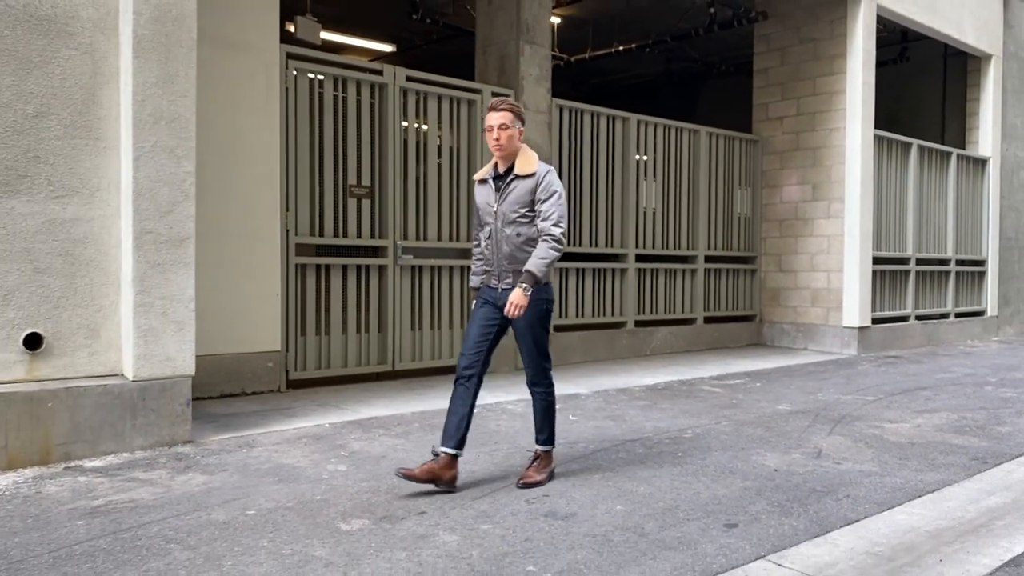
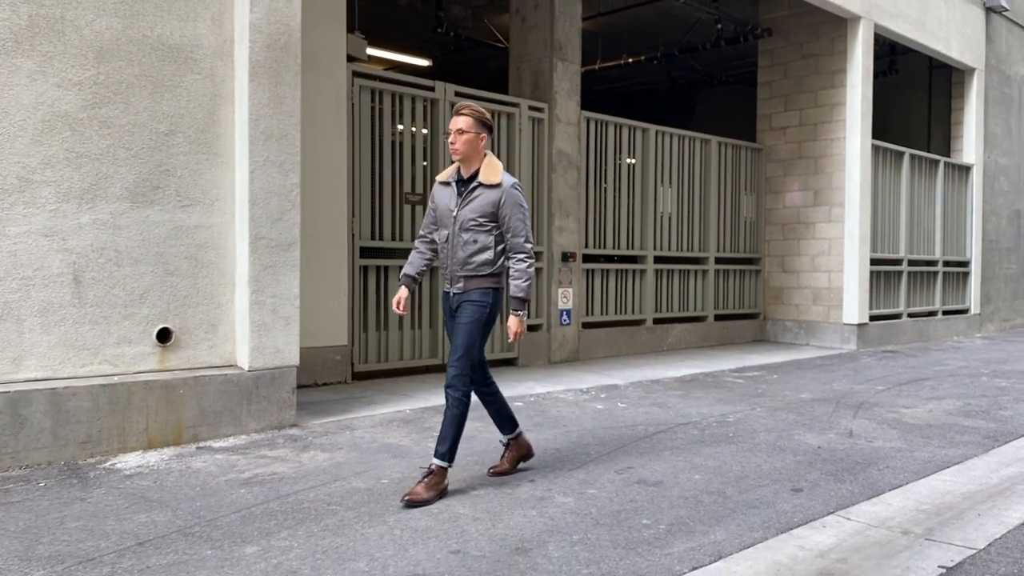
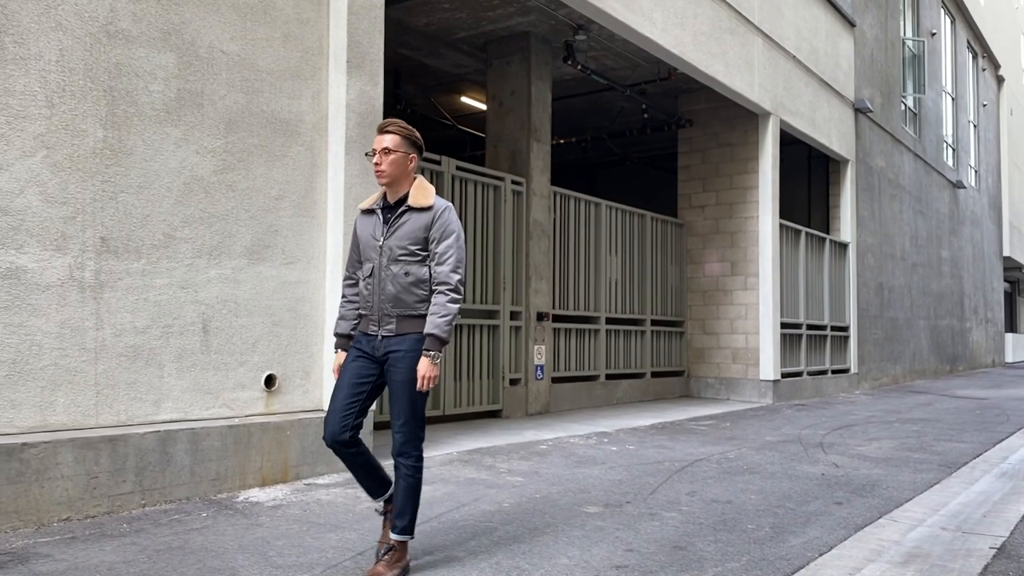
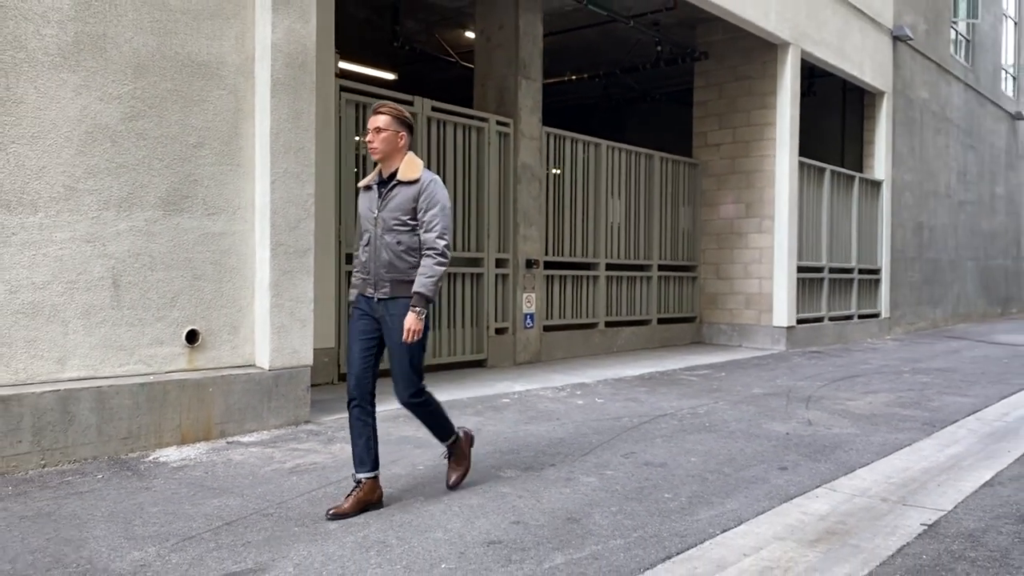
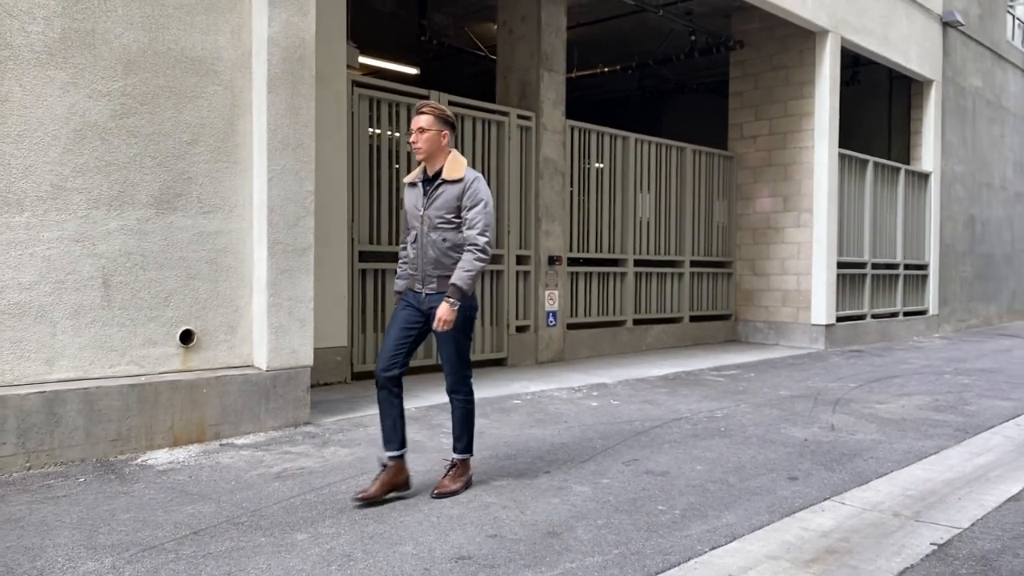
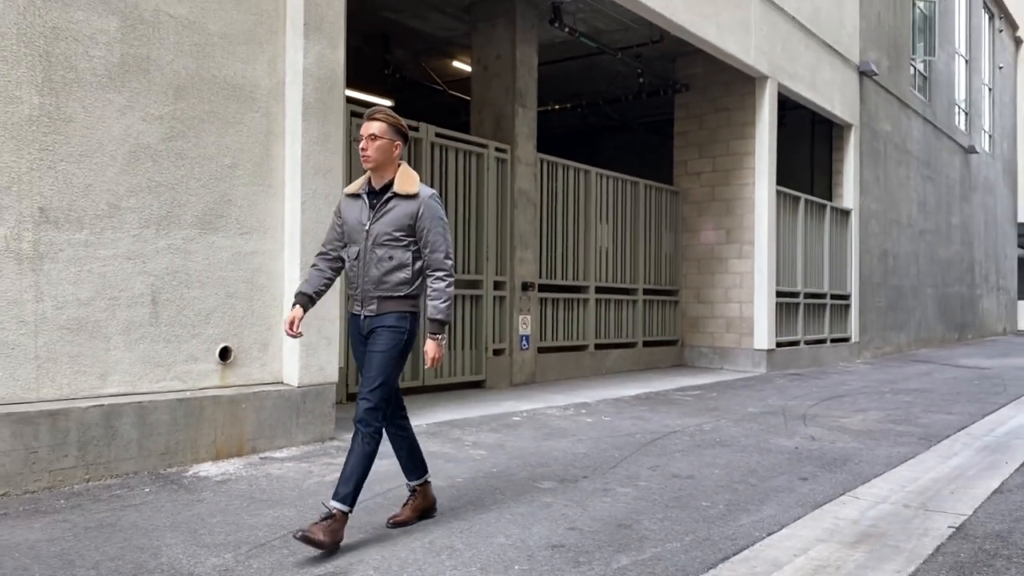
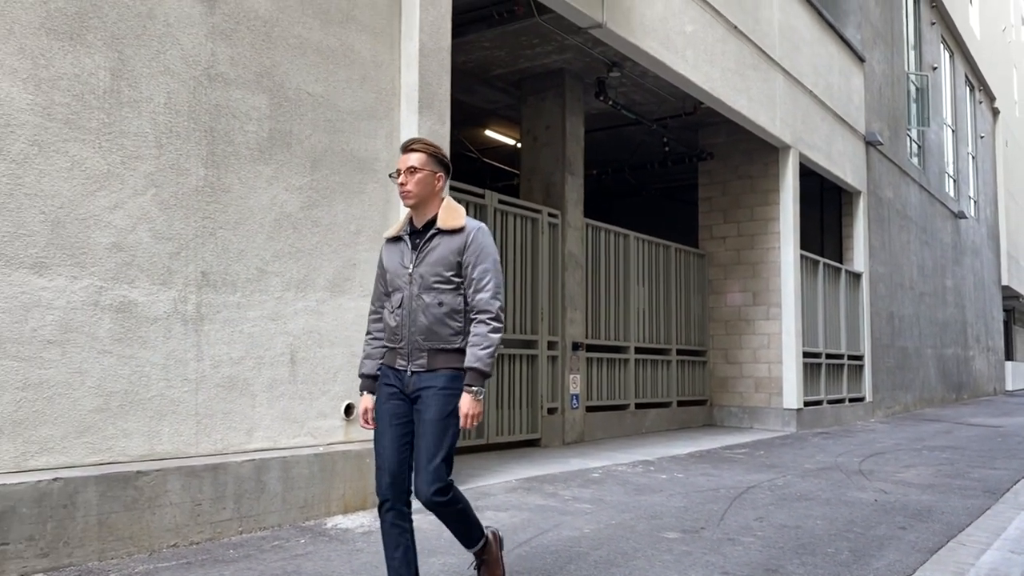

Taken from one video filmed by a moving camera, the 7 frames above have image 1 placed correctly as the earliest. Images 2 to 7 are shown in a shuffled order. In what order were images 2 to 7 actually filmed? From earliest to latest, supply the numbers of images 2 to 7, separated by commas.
2, 5, 4, 6, 3, 7
